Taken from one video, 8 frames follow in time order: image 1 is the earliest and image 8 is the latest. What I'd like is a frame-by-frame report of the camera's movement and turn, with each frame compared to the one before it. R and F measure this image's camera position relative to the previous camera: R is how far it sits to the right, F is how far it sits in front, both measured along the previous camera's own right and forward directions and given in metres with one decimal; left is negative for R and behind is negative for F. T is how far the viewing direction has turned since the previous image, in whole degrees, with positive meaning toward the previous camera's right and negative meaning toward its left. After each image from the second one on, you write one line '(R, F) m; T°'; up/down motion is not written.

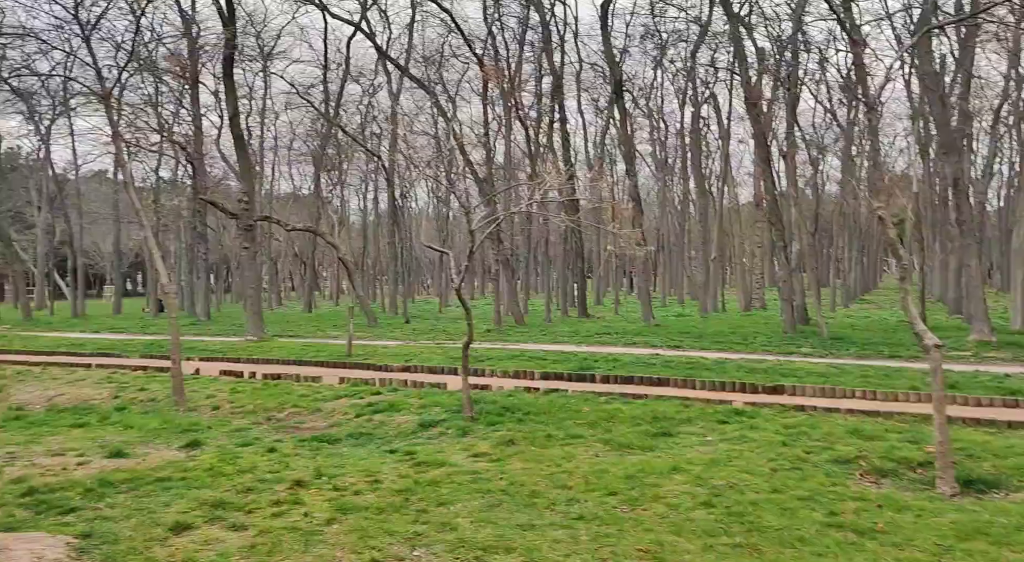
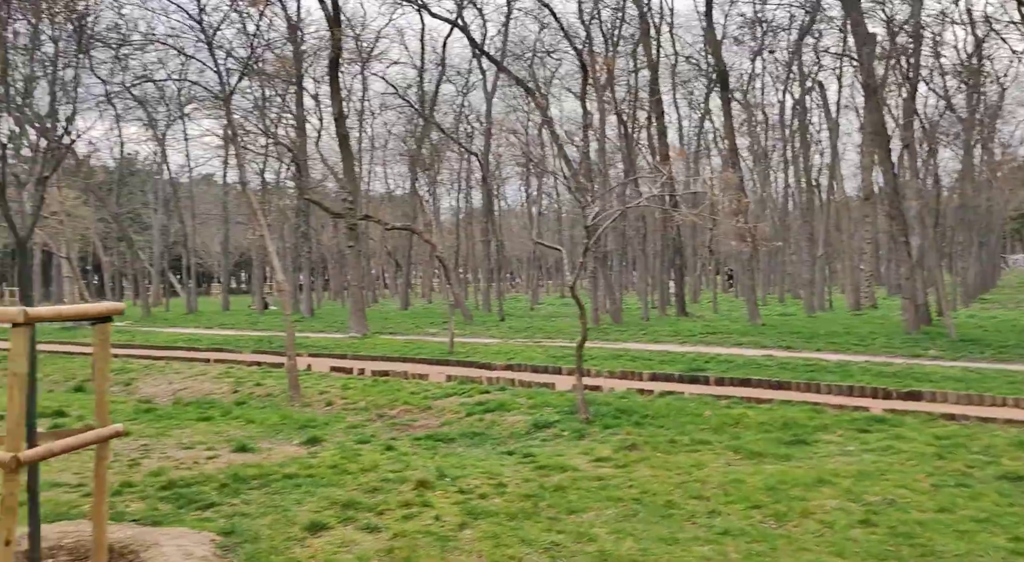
(-0.2, +0.1) m; -6°
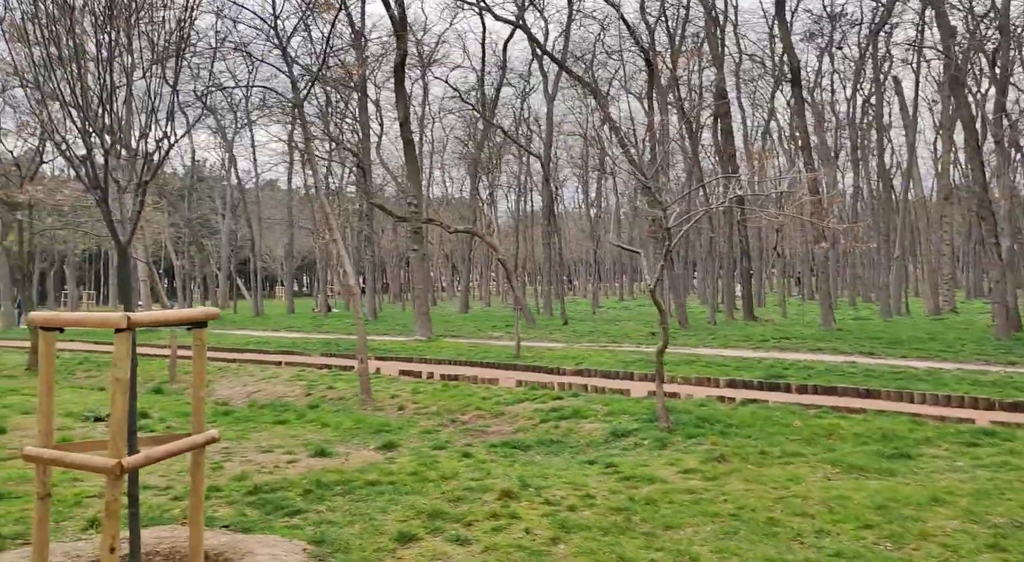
(-0.2, +0.1) m; -4°
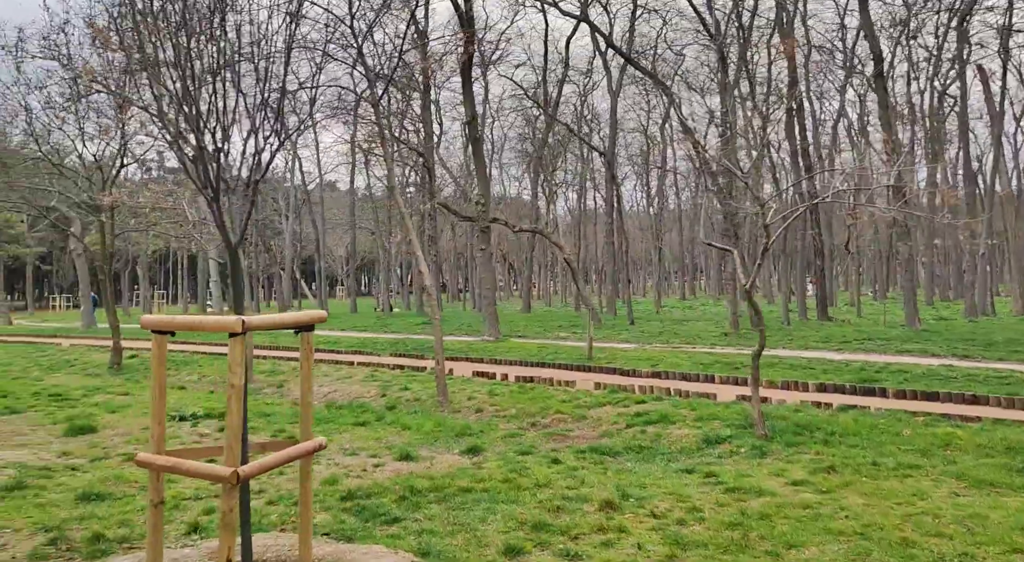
(-0.2, +0.1) m; -4°
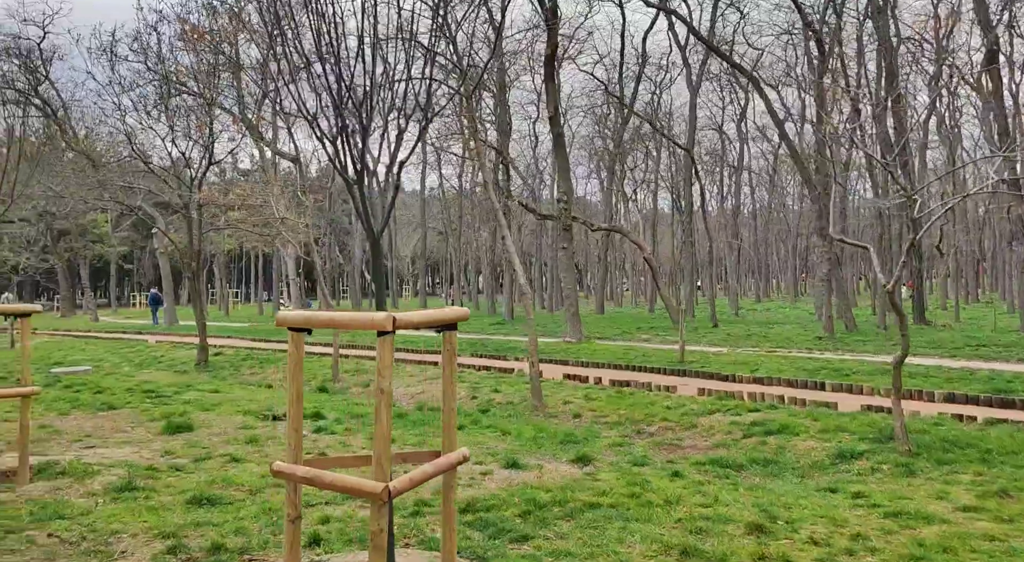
(-0.4, +0.3) m; -4°
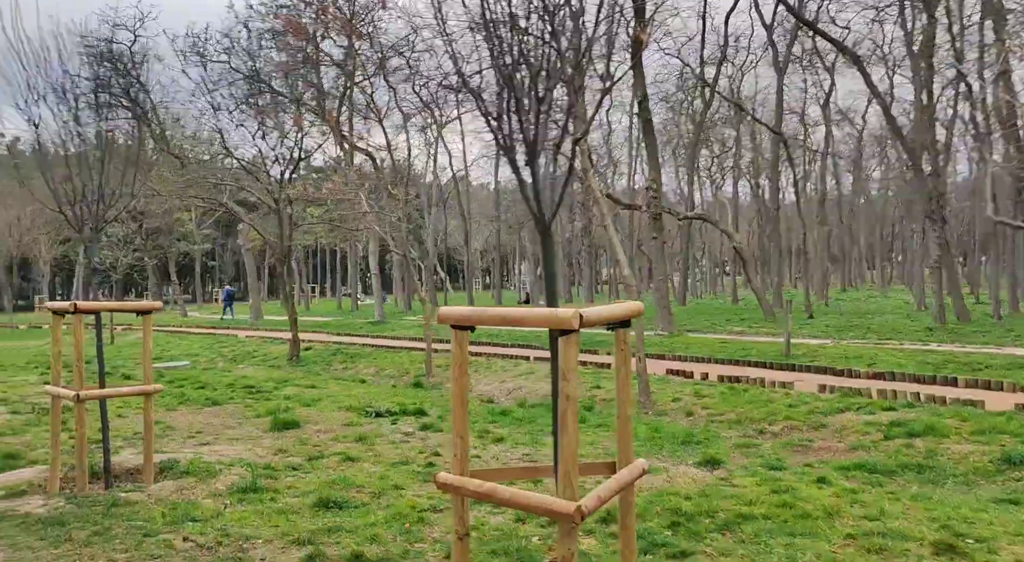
(-0.4, +0.3) m; -5°
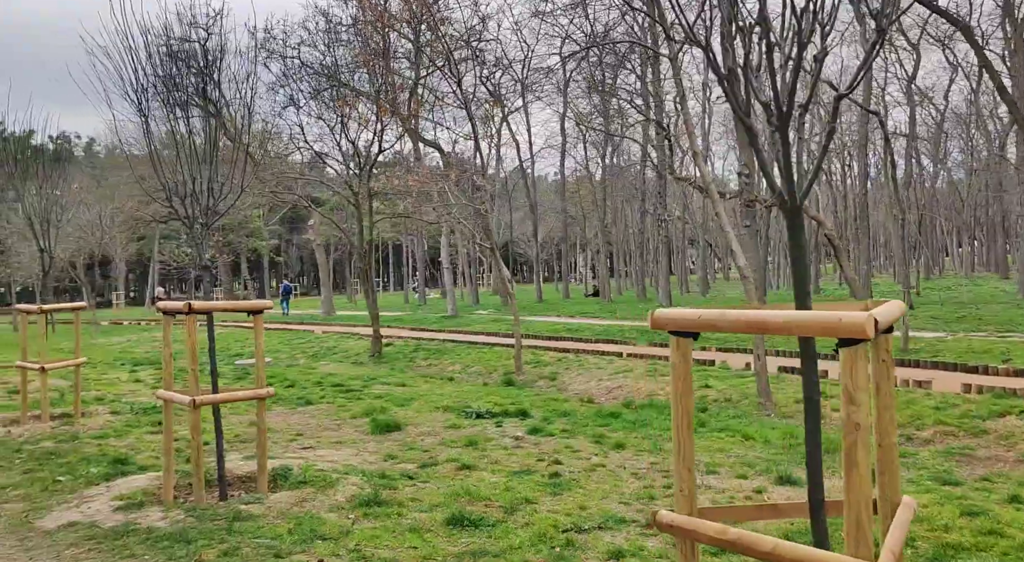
(-0.5, +0.5) m; -4°
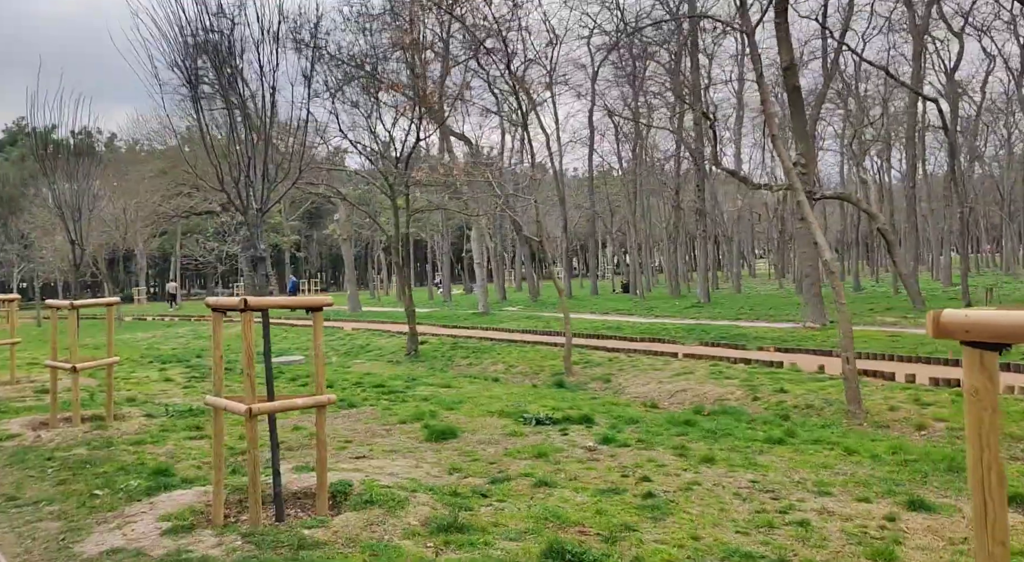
(-0.5, +0.7) m; -1°
